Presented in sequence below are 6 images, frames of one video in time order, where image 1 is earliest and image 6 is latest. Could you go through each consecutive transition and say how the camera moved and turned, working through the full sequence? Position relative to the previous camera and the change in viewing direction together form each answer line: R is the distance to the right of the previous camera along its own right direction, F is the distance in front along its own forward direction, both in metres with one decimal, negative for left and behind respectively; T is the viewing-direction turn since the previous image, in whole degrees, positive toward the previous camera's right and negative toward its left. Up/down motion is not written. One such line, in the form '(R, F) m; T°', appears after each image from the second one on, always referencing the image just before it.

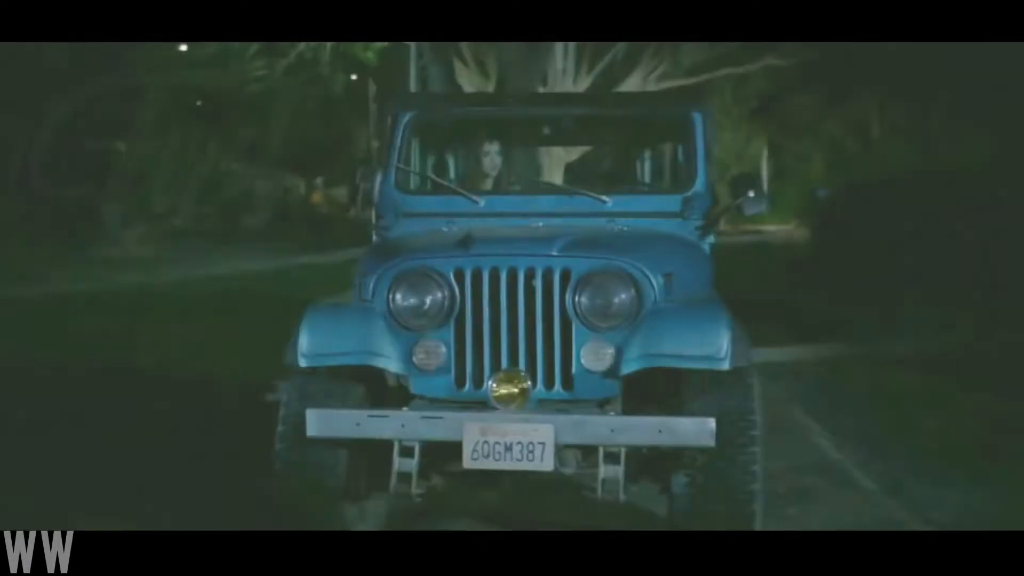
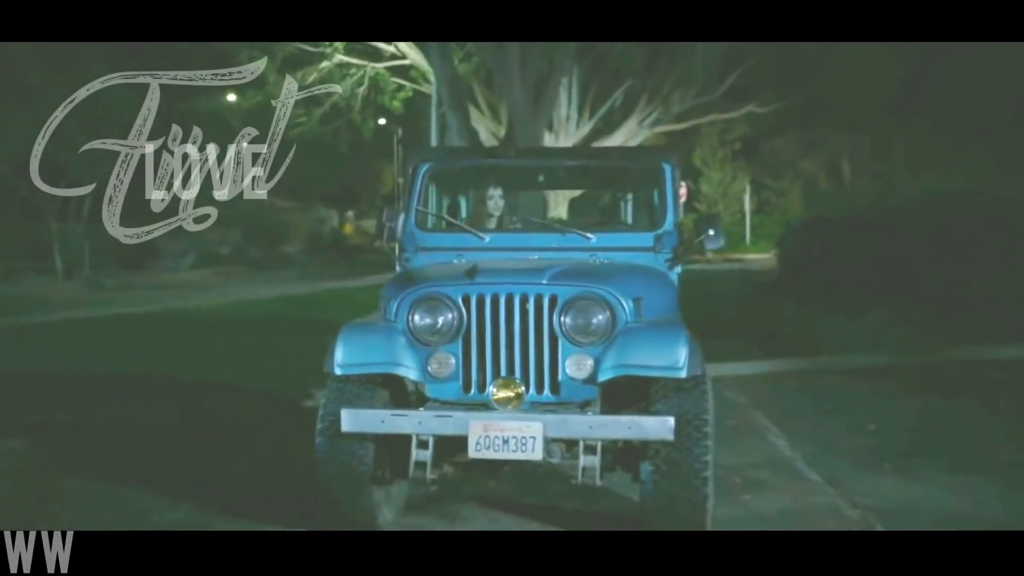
(+0.2, -1.6) m; -1°
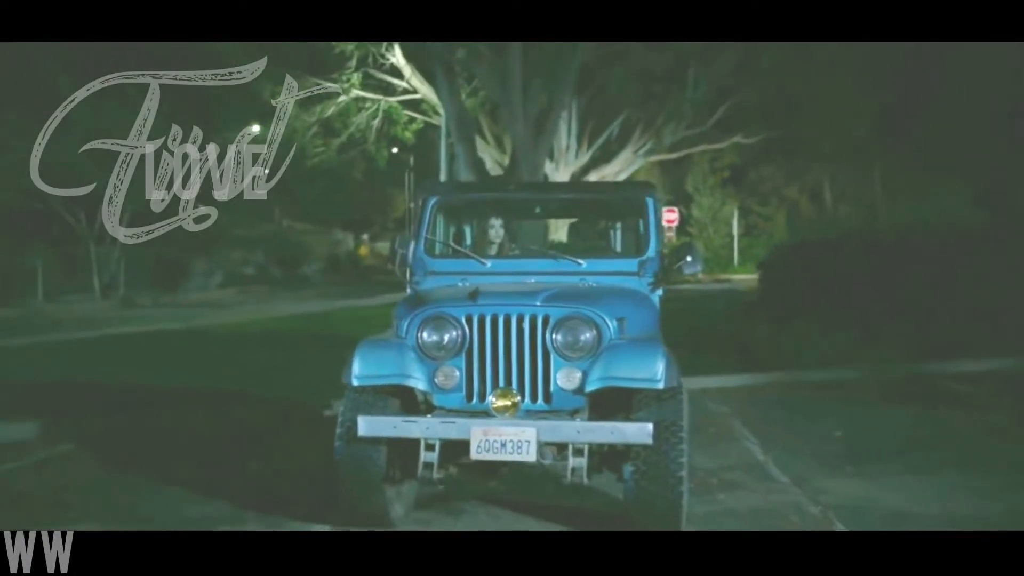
(+0.1, -1.1) m; 0°
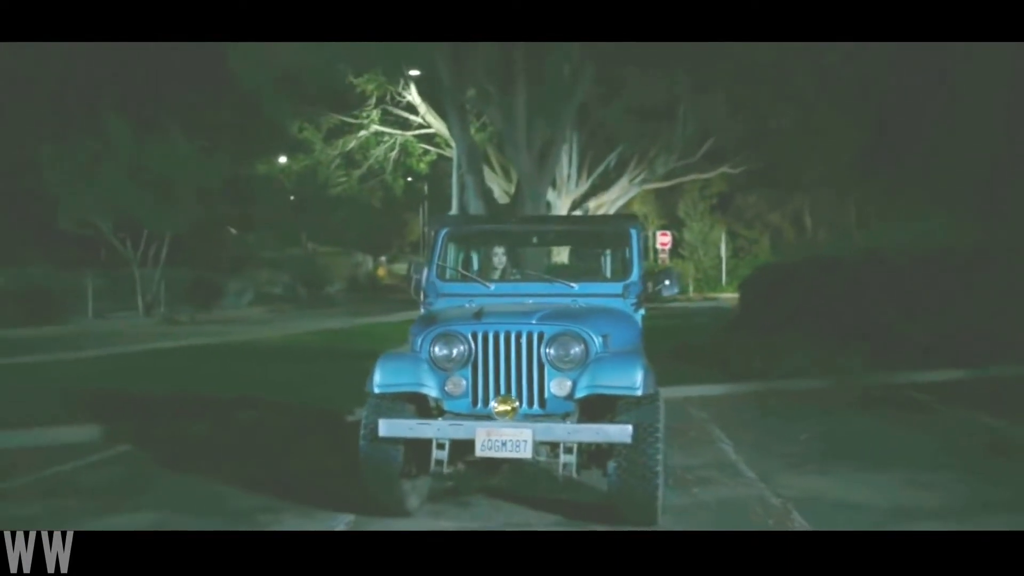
(+0.1, -1.6) m; -1°
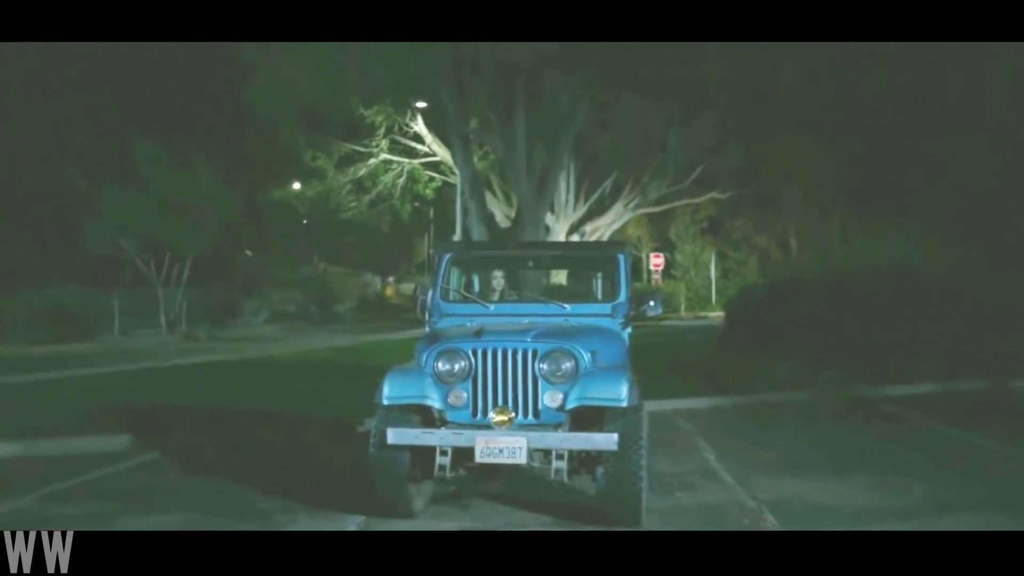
(+0.1, -1.1) m; 0°
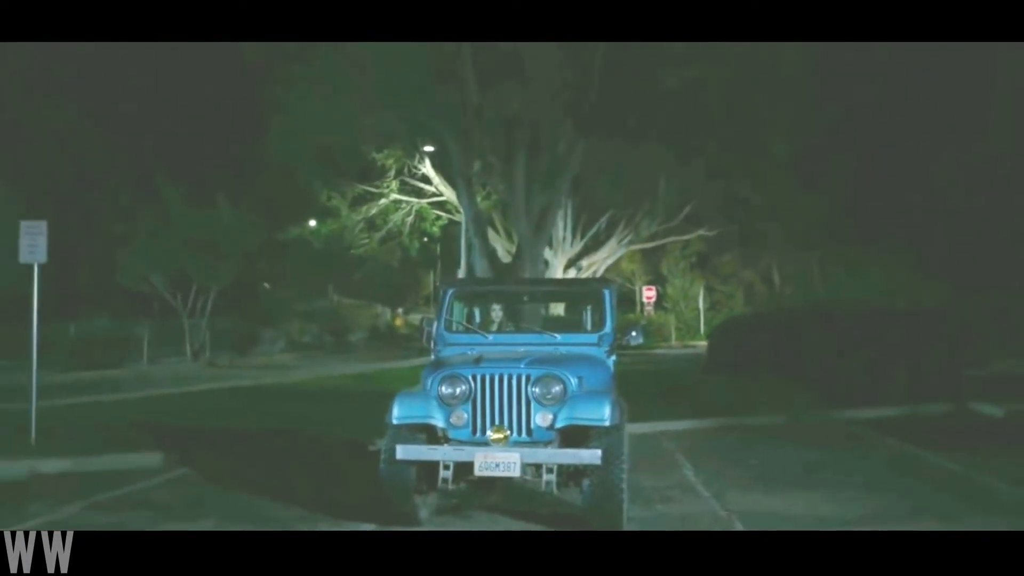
(+0.1, -1.5) m; 0°
